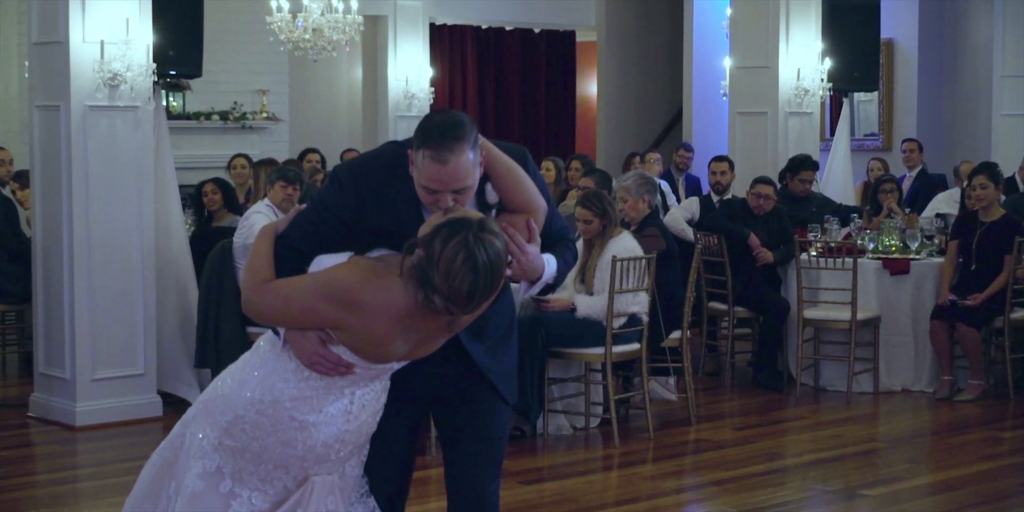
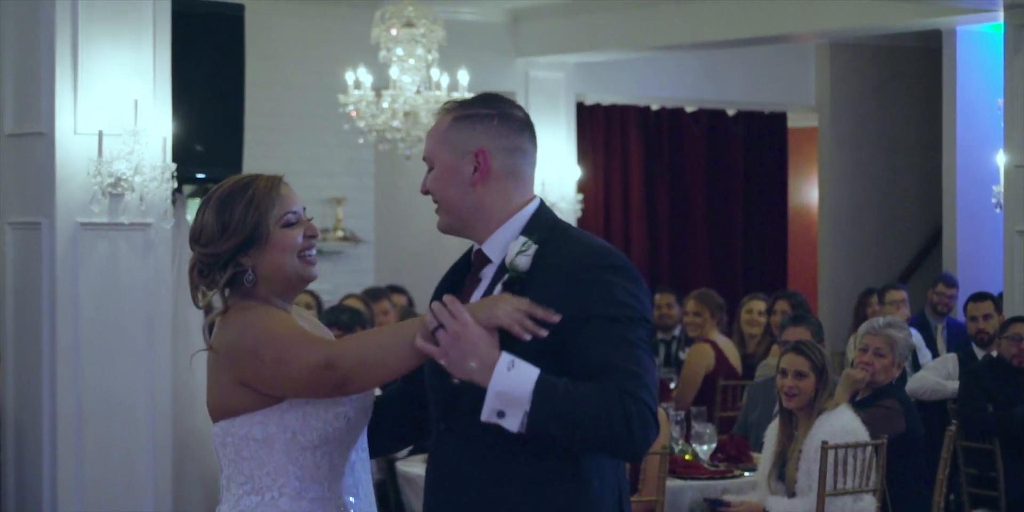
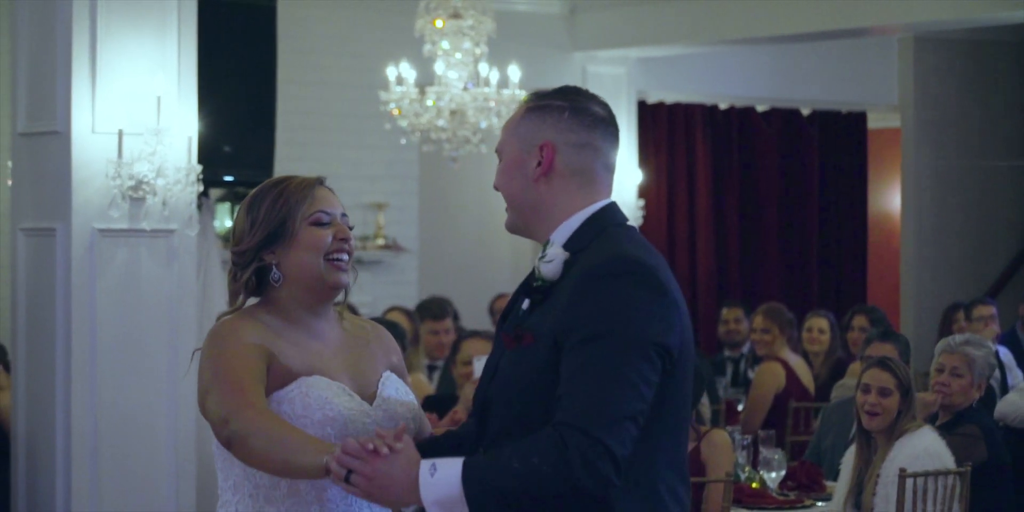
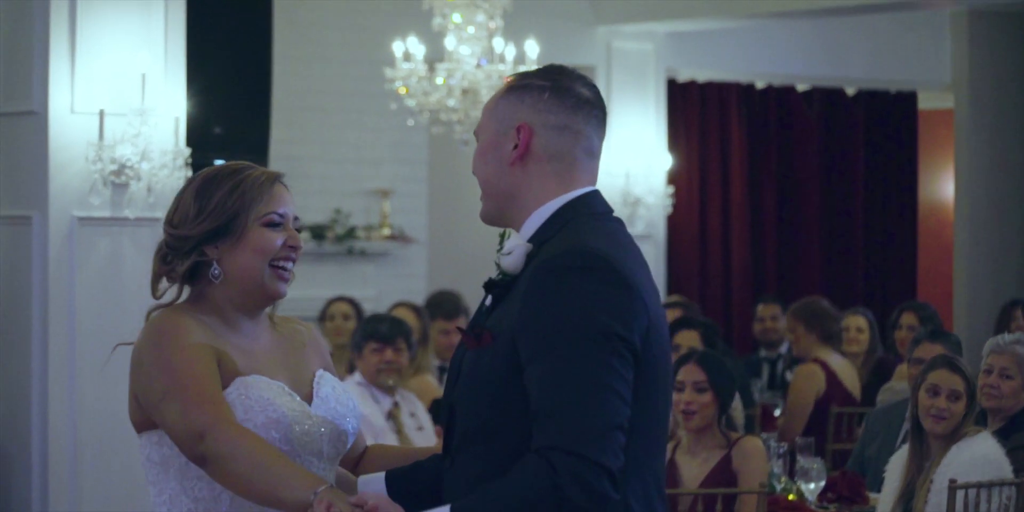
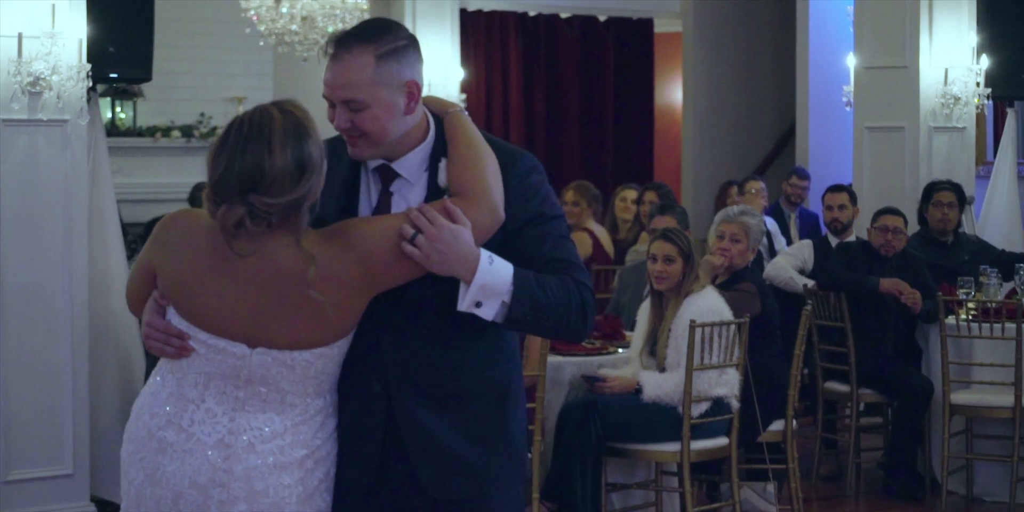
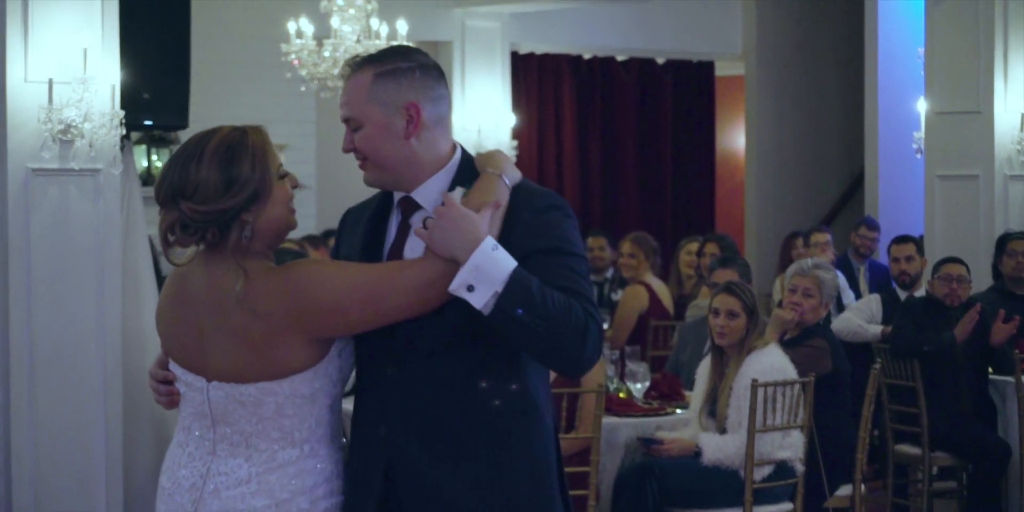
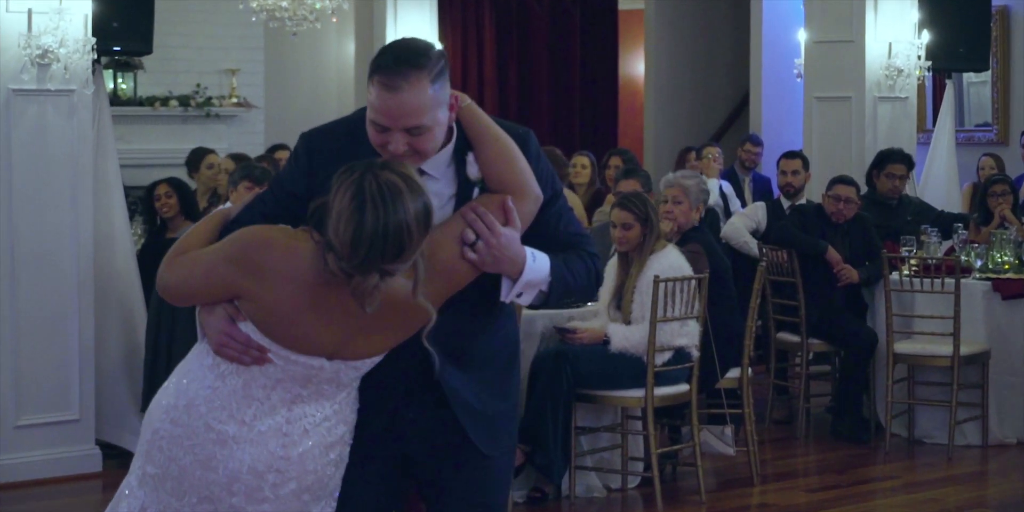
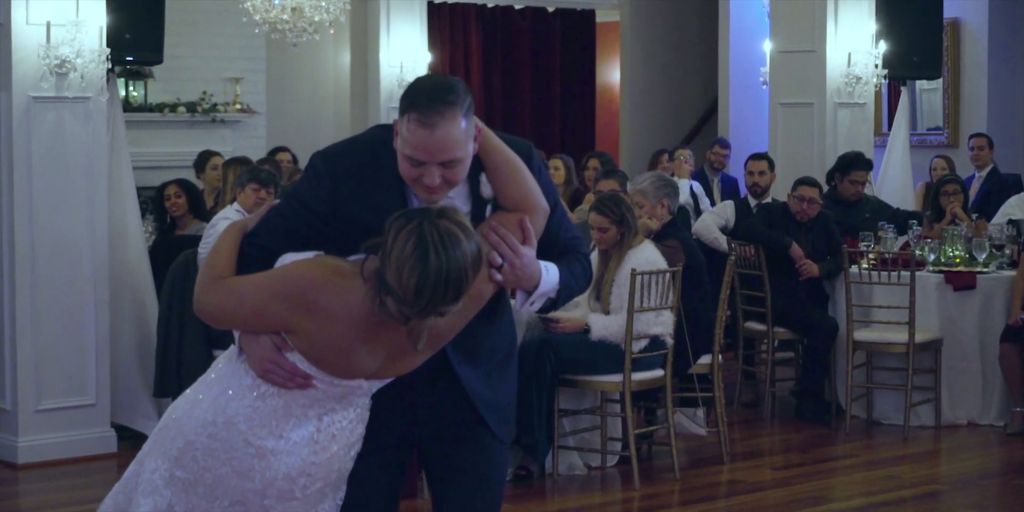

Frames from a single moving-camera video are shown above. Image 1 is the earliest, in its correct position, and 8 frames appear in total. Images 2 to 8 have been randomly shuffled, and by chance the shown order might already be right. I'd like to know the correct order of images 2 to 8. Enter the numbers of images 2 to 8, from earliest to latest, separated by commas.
8, 7, 5, 6, 2, 3, 4
